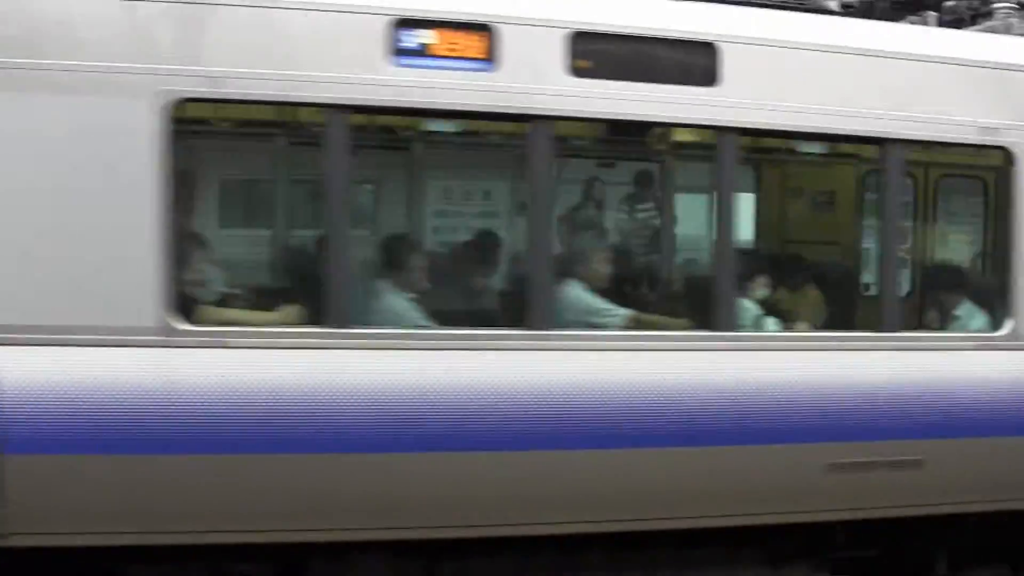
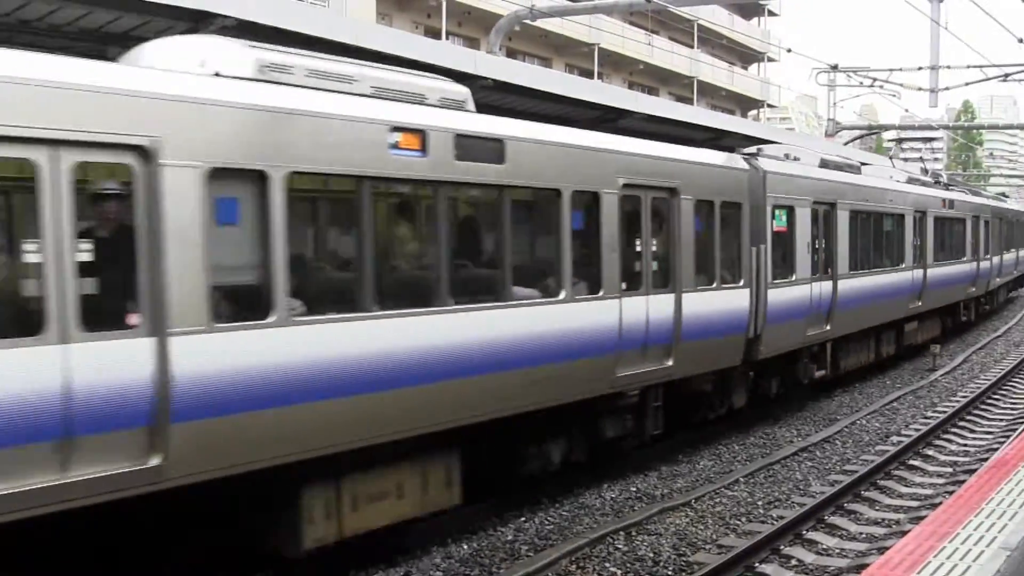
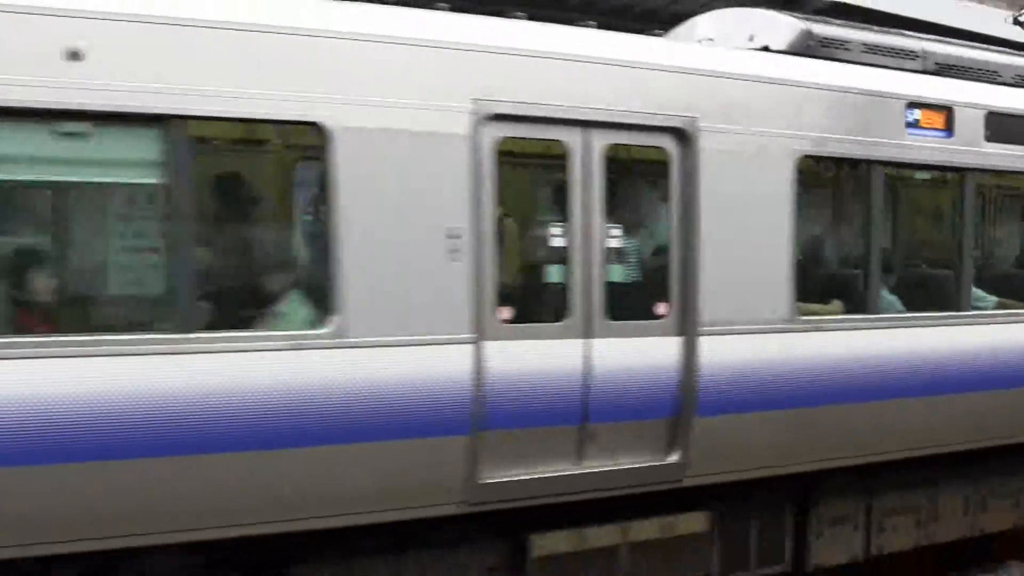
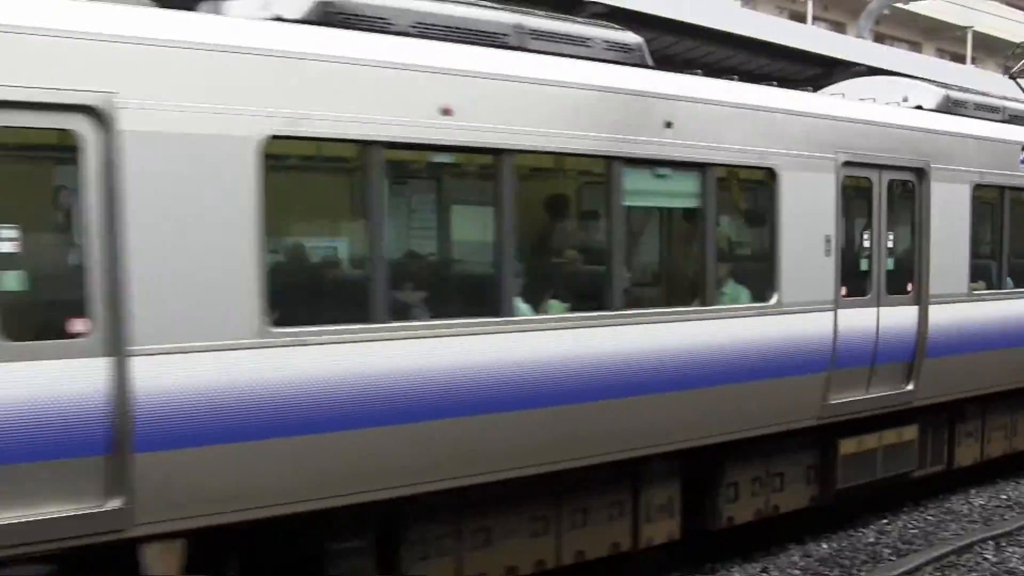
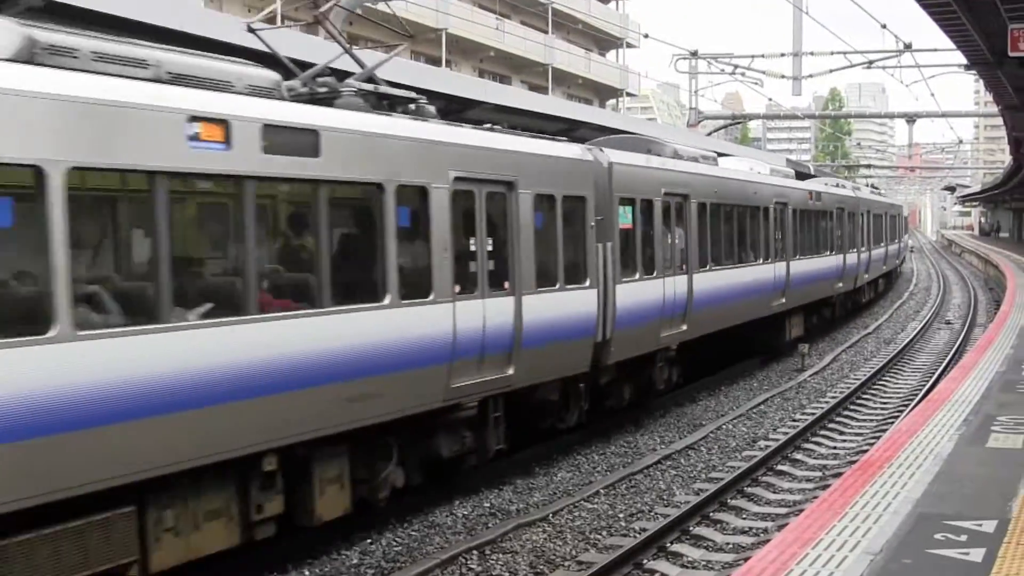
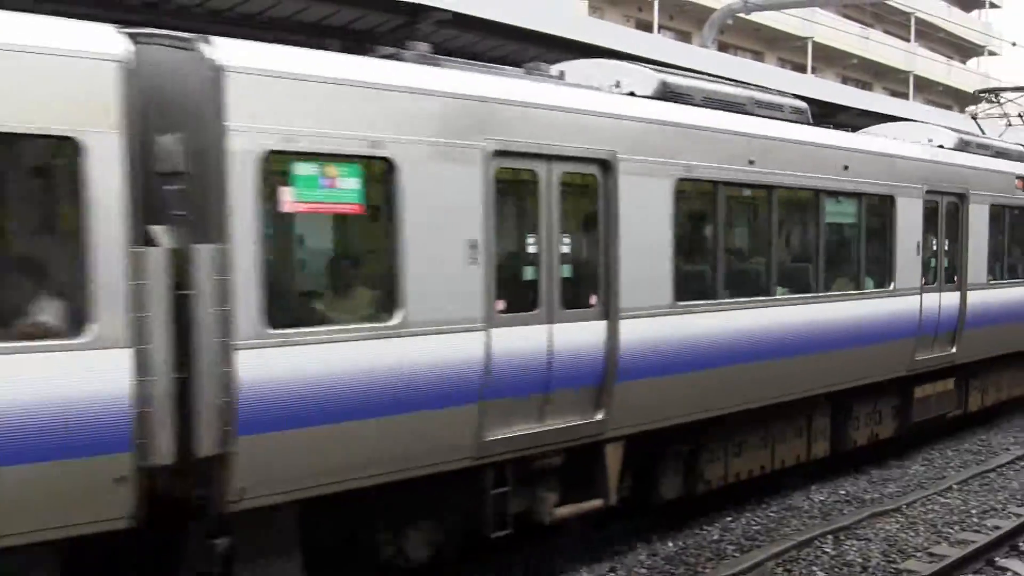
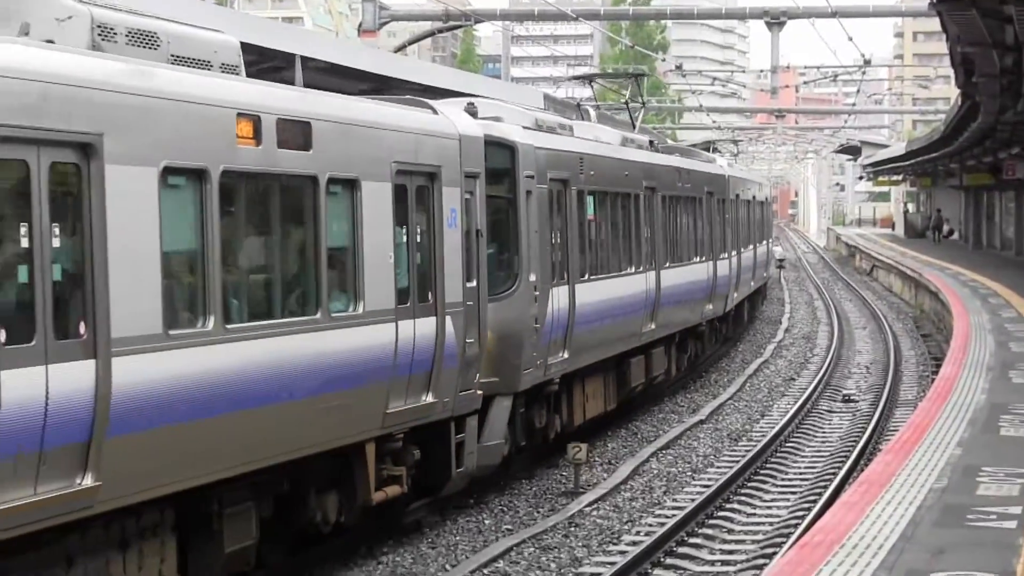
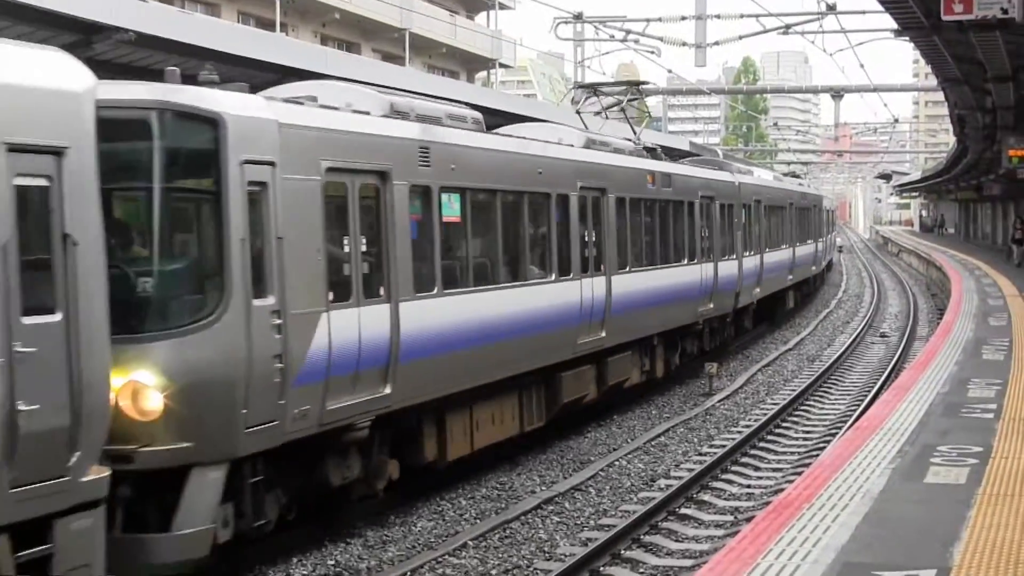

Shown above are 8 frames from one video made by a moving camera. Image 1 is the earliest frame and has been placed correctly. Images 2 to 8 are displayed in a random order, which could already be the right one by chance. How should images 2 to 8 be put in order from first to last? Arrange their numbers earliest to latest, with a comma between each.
3, 4, 6, 2, 5, 8, 7
